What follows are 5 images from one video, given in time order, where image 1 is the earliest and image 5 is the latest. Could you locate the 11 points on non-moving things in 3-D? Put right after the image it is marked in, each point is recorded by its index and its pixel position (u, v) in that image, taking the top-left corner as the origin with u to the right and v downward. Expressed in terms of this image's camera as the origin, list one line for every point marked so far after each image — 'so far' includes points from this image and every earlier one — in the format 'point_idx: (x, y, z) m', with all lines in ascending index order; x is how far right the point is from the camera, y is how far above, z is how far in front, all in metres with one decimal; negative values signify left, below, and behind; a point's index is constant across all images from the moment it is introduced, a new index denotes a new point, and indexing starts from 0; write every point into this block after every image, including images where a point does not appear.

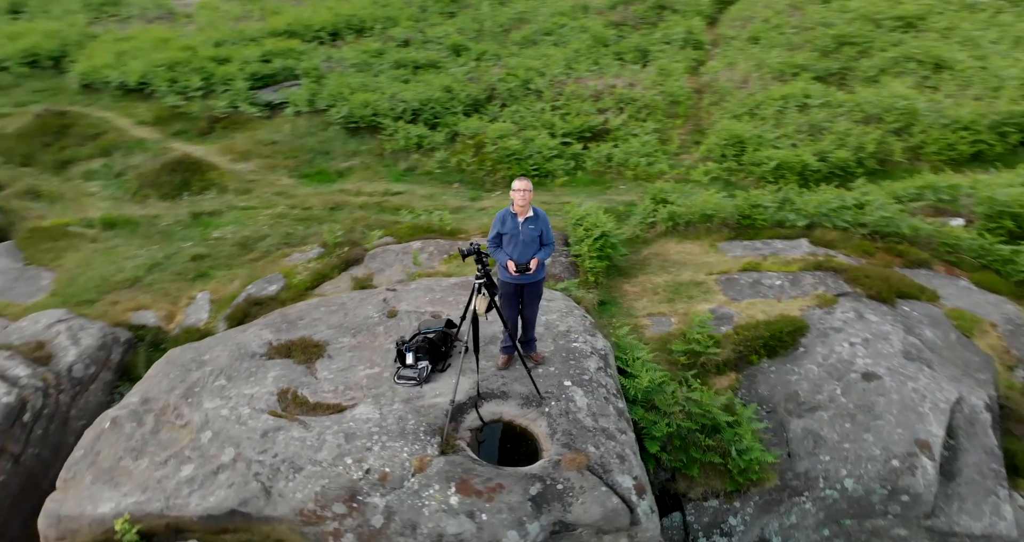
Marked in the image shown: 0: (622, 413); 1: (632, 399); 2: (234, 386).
0: (+0.9, -1.2, +4.5) m
1: (+1.2, -1.2, +5.0) m
2: (-3.0, -1.3, +5.7) m
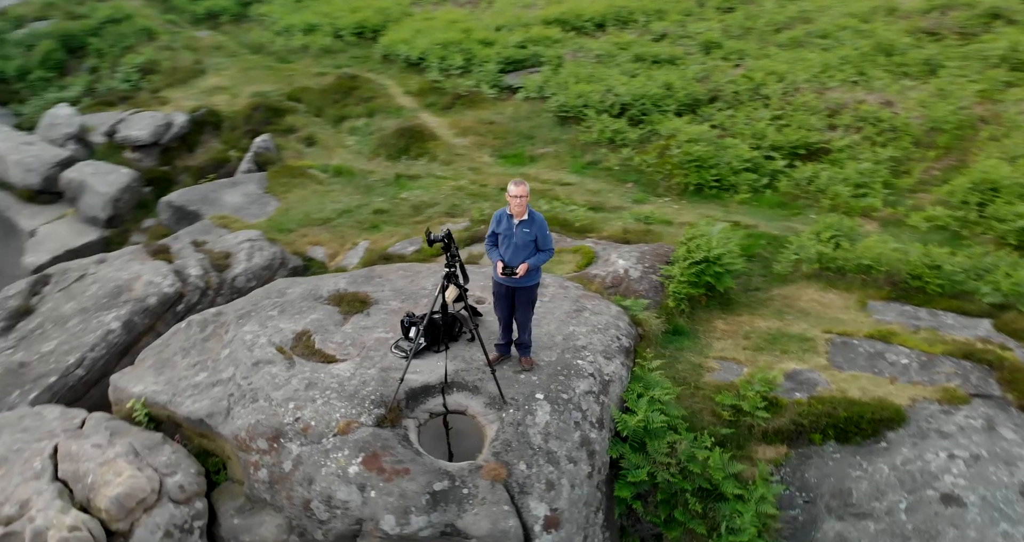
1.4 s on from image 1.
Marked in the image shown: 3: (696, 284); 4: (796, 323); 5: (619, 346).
0: (+0.6, -1.3, +4.1) m
1: (+0.9, -1.4, +4.5) m
2: (-2.8, -0.6, +6.3) m
3: (+2.8, -0.2, +7.6) m
4: (+4.0, -0.7, +7.4) m
5: (+1.1, -0.8, +5.4) m
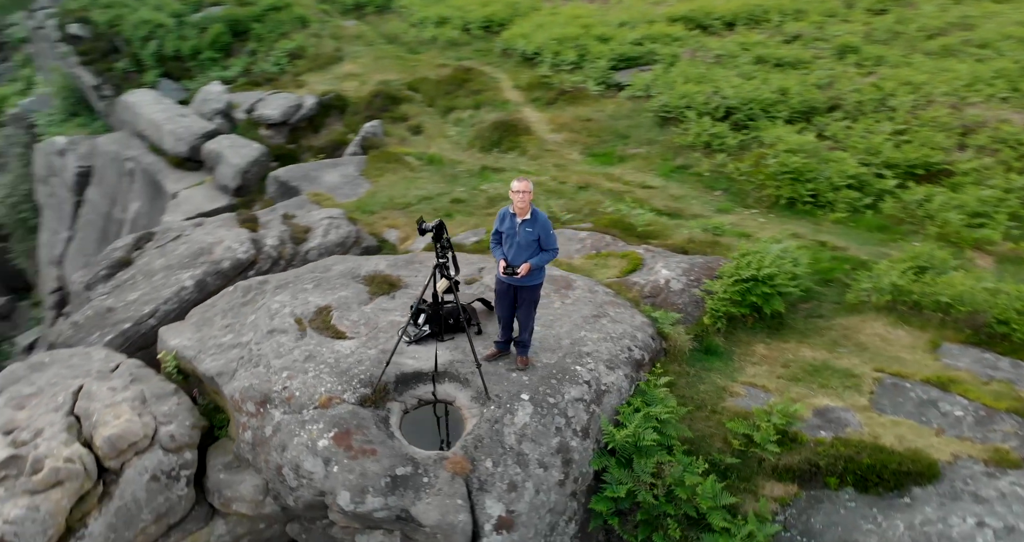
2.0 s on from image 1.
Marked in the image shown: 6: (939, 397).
0: (+0.4, -1.4, +4.0) m
1: (+0.8, -1.5, +4.3) m
2: (-2.6, -0.3, +6.7) m
3: (+3.2, -0.5, +7.2) m
4: (+4.3, -1.1, +6.8) m
5: (+1.1, -0.8, +5.2) m
6: (+4.6, -1.3, +5.7) m
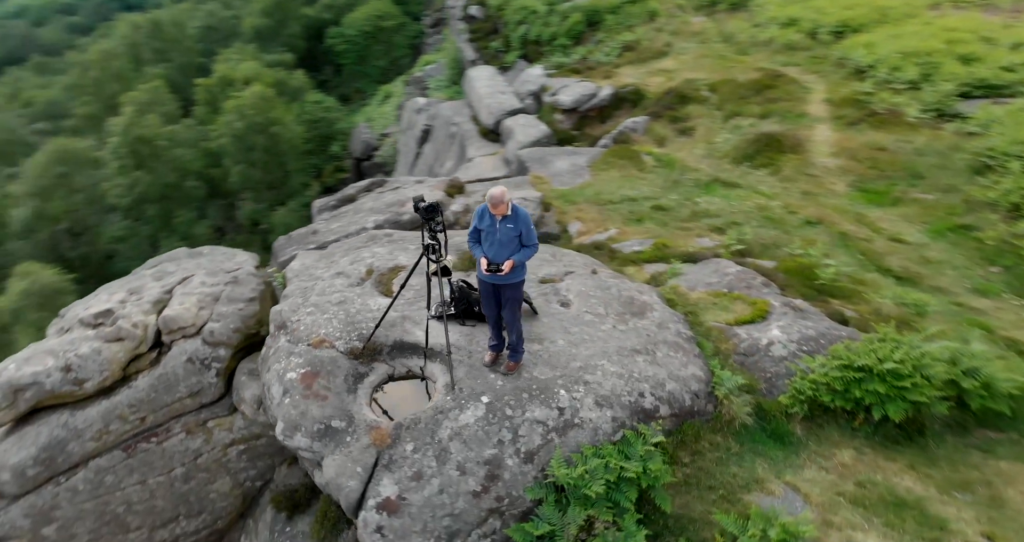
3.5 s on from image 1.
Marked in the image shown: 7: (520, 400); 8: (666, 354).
0: (-0.1, -1.5, +3.9) m
1: (+0.4, -1.7, +4.1) m
2: (-1.6, +0.2, +7.4) m
3: (+3.7, -1.4, +6.0) m
4: (+4.4, -2.3, +5.3) m
5: (+1.1, -1.2, +4.8) m
6: (+4.3, -2.6, +4.1) m
7: (+0.1, -1.1, +4.4) m
8: (+1.7, -0.9, +5.8) m
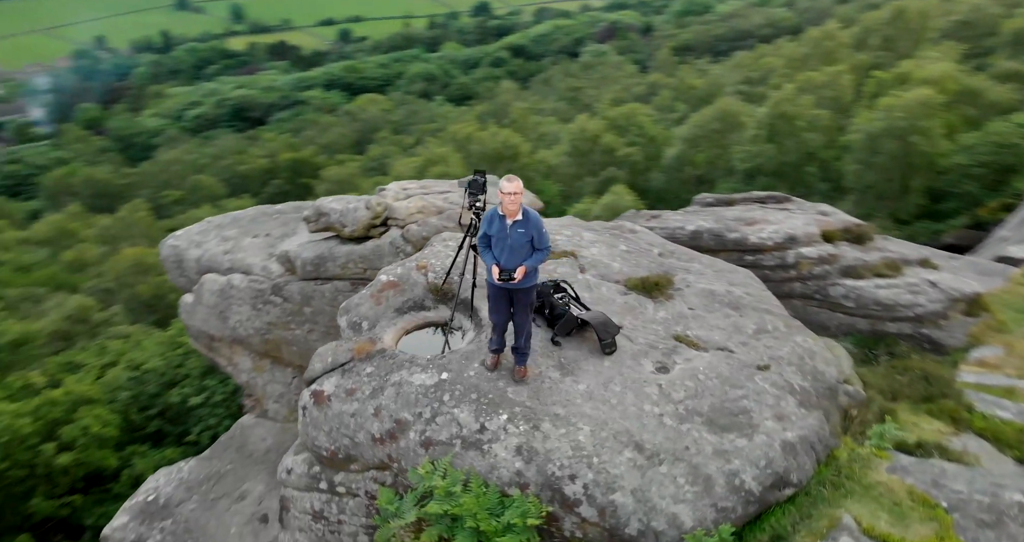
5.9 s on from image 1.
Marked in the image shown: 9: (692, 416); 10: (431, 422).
0: (-1.0, -1.3, +4.3) m
1: (-0.7, -1.7, +4.2) m
2: (+0.6, +0.4, +7.7) m
3: (+2.8, -3.2, +3.8) m
4: (+2.5, -4.2, +2.9) m
5: (+0.4, -1.7, +4.3) m
6: (+1.7, -4.2, +2.1) m
7: (-0.4, -1.1, +4.4) m
8: (+1.5, -1.9, +4.7) m
9: (+1.9, -1.5, +5.5) m
10: (-0.7, -1.3, +4.3) m
